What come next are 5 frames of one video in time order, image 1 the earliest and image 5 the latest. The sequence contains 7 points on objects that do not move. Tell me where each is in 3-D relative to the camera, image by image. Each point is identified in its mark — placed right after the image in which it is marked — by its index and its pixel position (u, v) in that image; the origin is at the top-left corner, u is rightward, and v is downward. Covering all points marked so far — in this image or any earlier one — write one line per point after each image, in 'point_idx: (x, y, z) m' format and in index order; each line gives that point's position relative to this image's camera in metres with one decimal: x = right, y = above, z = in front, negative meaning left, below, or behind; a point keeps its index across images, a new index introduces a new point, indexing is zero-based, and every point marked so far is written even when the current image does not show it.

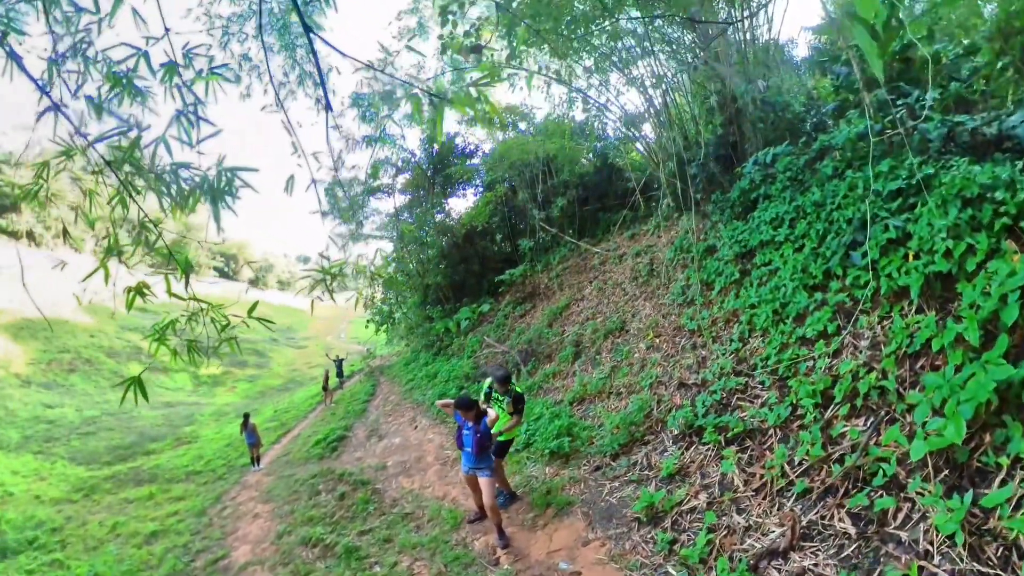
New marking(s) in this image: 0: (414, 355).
0: (-1.9, -1.3, +10.4) m
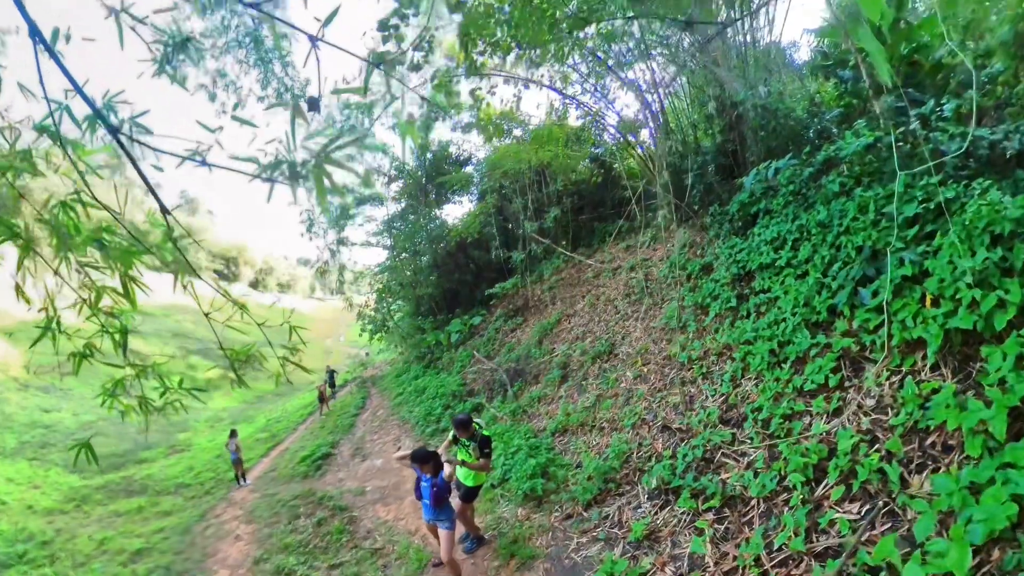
0: (-2.1, -1.5, +10.3) m
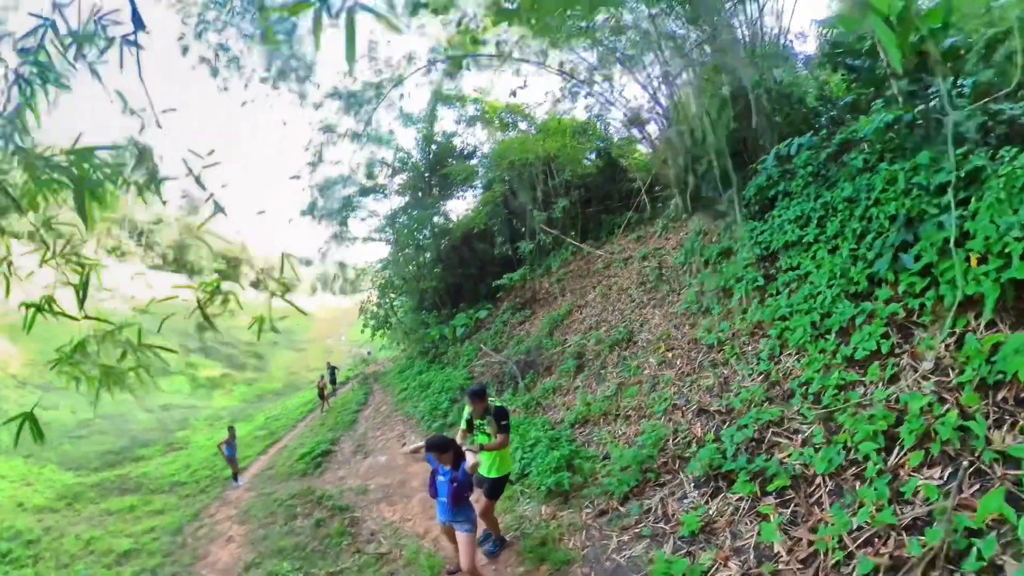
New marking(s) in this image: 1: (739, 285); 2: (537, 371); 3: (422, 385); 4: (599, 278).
0: (-1.9, -1.4, +10.0) m
1: (+1.8, 0.0, +4.5) m
2: (+0.3, -0.9, +5.6) m
3: (-1.3, -1.4, +7.7) m
4: (+1.2, +0.2, +7.5) m
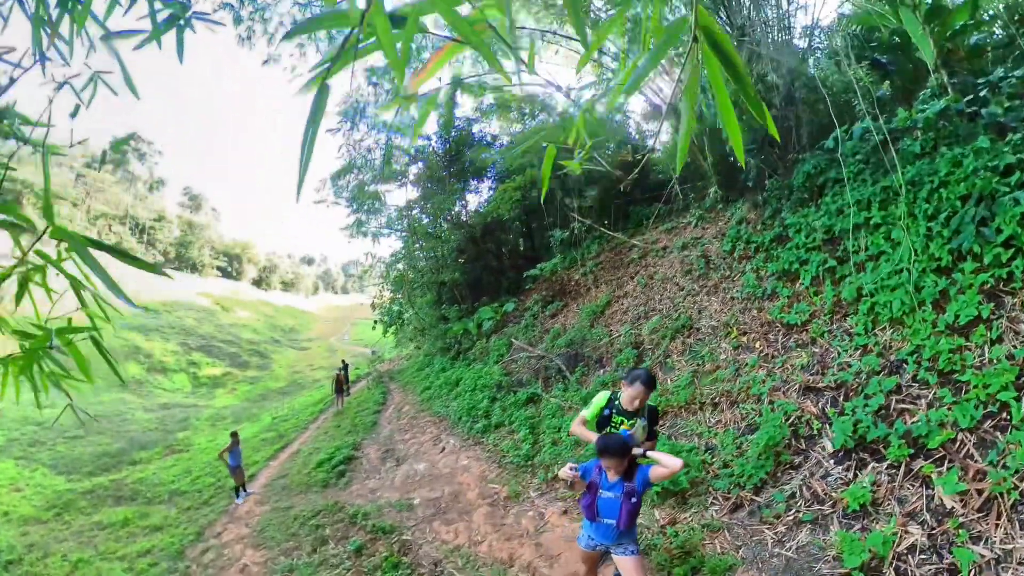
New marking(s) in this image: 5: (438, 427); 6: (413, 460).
0: (-1.5, -1.3, +9.6) m
1: (+2.2, +0.2, +4.1) m
2: (+0.7, -0.7, +5.2) m
3: (-0.9, -1.3, +7.3) m
4: (+1.7, +0.3, +7.1) m
5: (-0.8, -1.5, +5.7) m
6: (-0.9, -1.6, +5.1) m
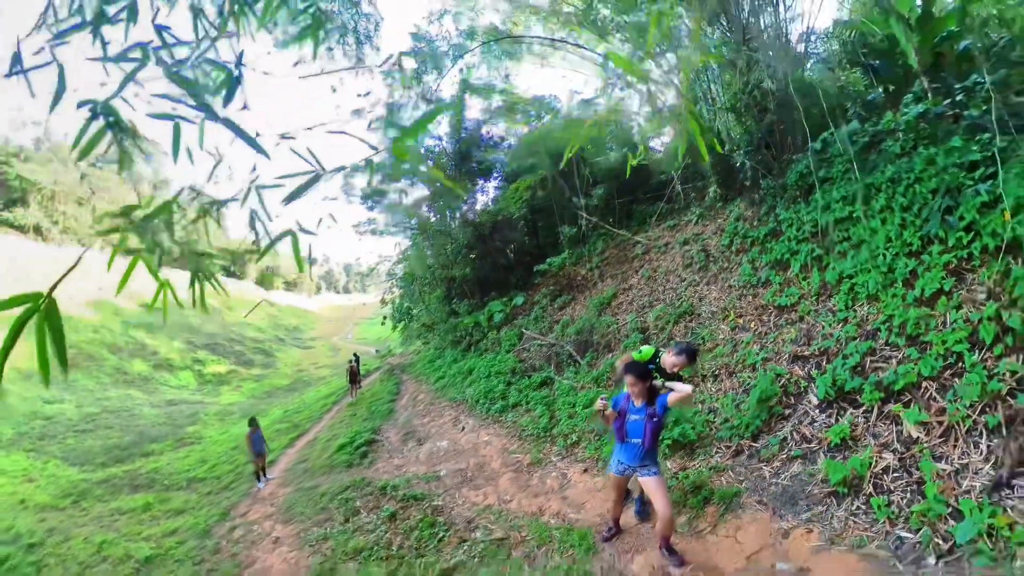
0: (-1.4, -1.2, +9.9) m
1: (+2.4, +0.2, +4.5) m
2: (+0.9, -0.6, +5.6) m
3: (-0.7, -1.2, +7.7) m
4: (+1.8, +0.4, +7.4) m
5: (-0.7, -1.4, +6.1) m
6: (-0.8, -1.5, +5.5) m
